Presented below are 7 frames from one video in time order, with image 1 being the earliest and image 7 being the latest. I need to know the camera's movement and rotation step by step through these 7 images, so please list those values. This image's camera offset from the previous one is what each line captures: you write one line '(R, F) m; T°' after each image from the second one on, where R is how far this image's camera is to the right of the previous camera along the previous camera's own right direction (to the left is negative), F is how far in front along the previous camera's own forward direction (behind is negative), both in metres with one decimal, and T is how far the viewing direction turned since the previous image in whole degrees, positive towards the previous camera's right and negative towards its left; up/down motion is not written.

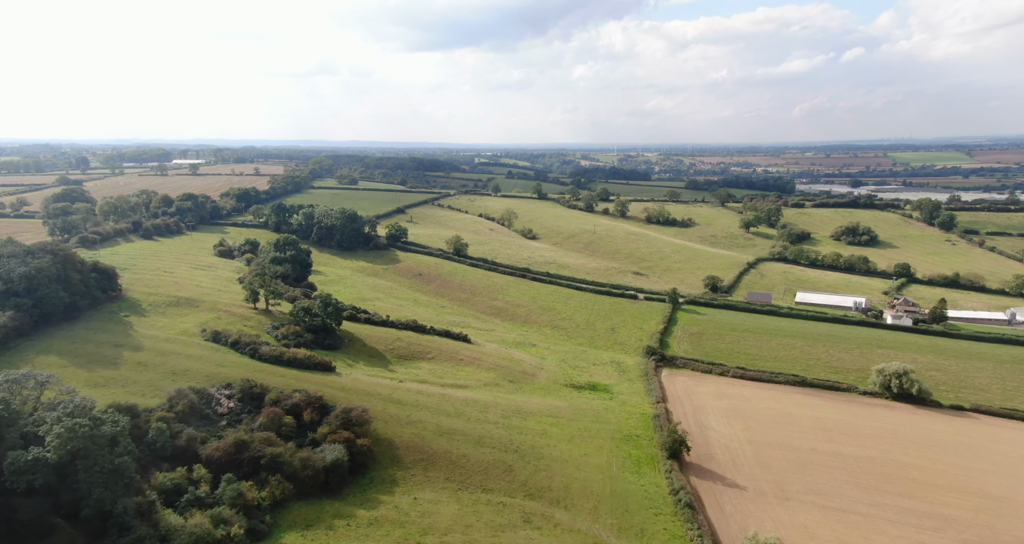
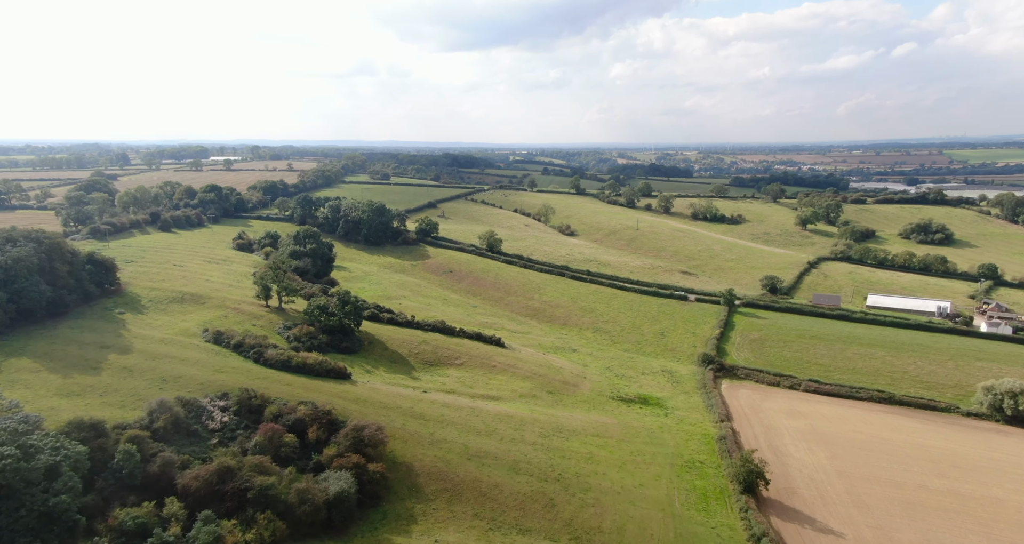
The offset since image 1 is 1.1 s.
(-0.6, +7.7) m; -3°
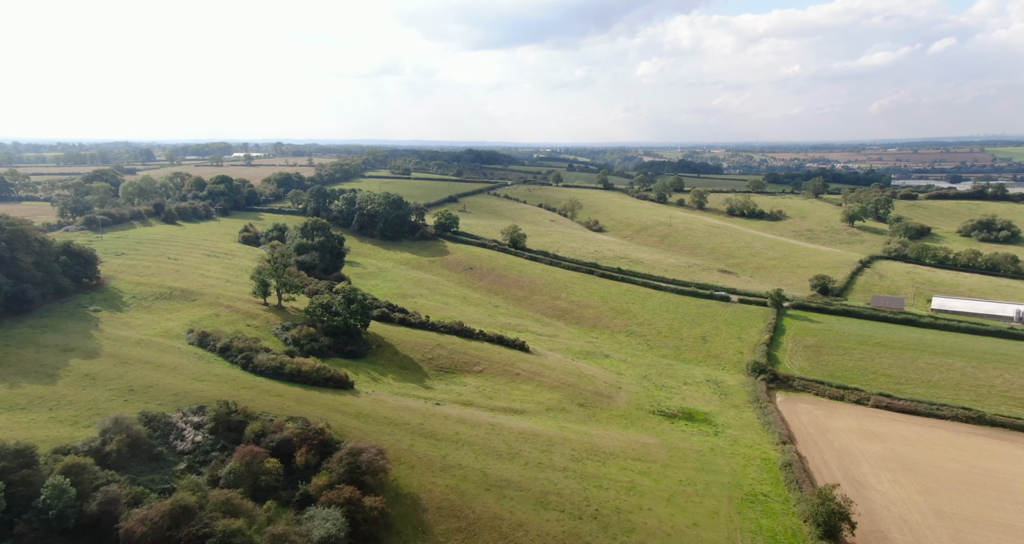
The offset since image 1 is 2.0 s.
(-0.3, +6.9) m; -2°
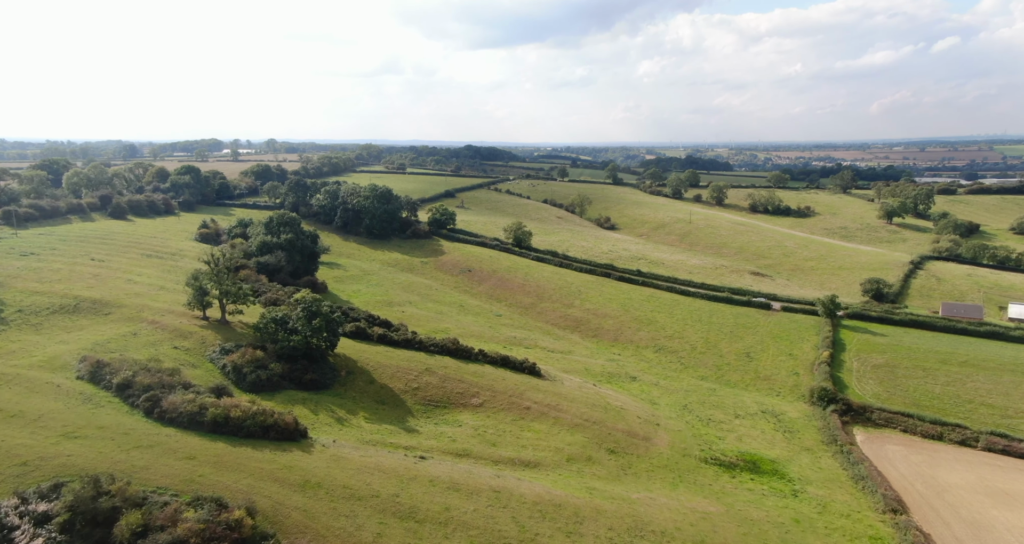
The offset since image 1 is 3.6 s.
(-0.6, +11.8) m; 0°
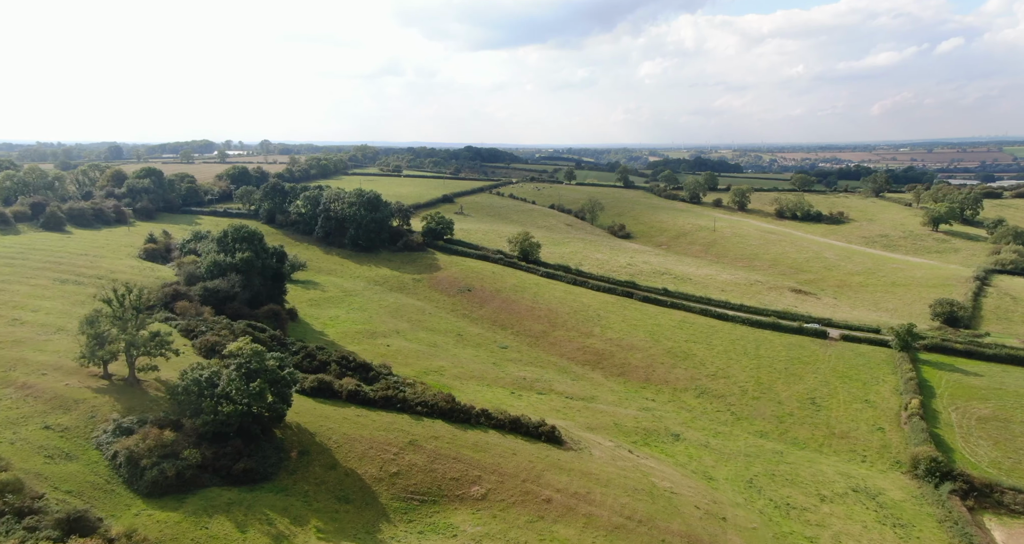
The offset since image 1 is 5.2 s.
(-0.7, +11.3) m; 0°
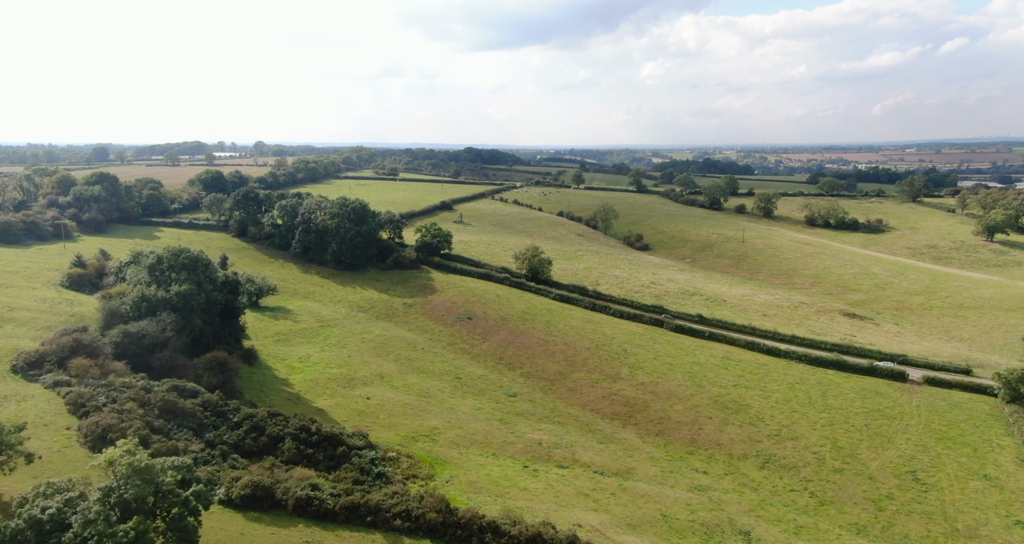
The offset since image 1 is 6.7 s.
(-0.7, +10.7) m; 0°
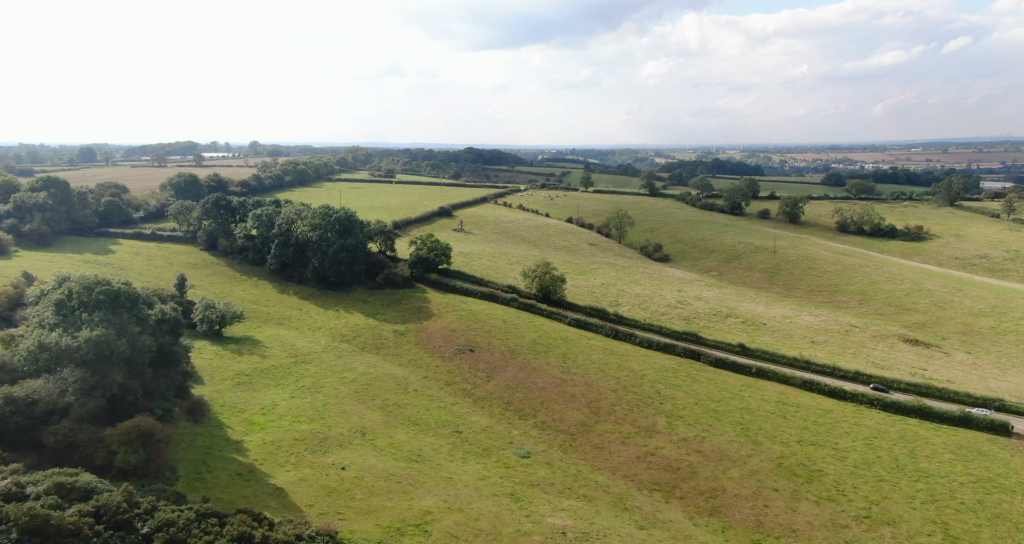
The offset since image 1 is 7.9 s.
(-0.8, +9.1) m; 0°
